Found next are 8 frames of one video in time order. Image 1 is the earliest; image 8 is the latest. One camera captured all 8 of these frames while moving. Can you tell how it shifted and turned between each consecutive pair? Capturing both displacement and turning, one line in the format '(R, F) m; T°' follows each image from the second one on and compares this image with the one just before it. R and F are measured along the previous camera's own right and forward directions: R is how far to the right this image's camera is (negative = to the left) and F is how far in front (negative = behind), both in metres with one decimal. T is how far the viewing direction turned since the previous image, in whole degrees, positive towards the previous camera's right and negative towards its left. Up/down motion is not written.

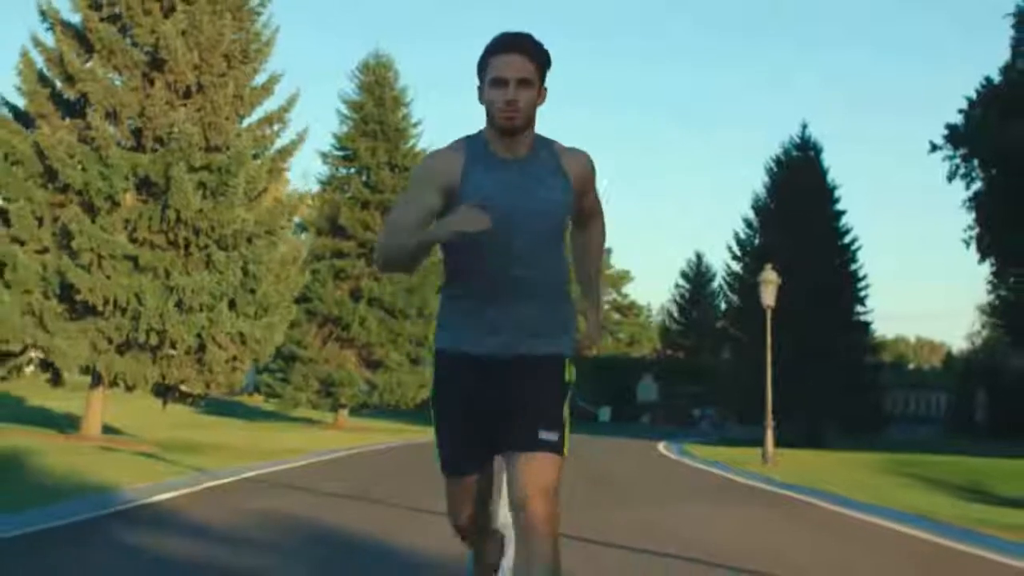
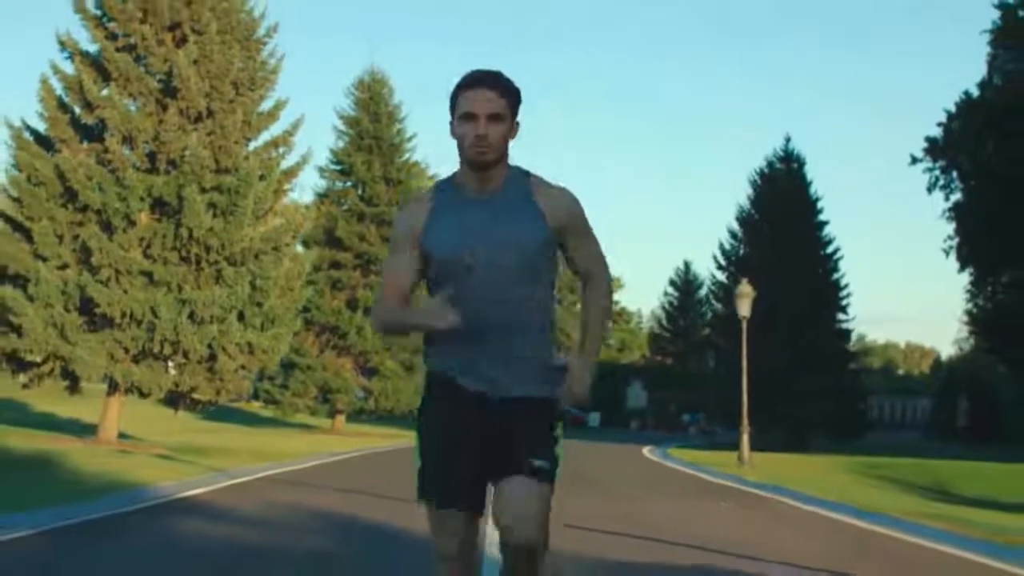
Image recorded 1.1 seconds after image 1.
(0.0, -1.9) m; 0°
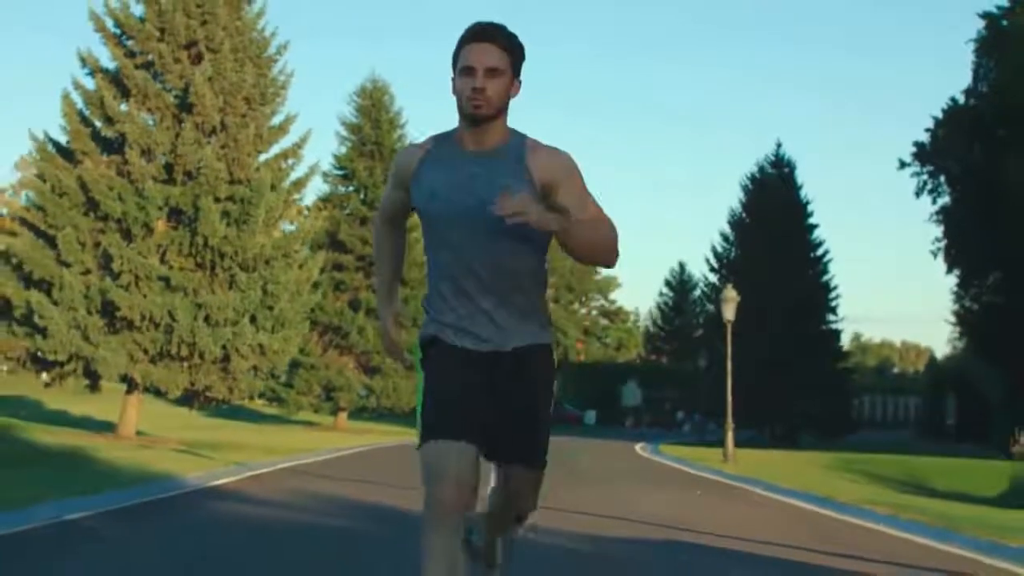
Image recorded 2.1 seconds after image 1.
(0.0, -1.8) m; 0°
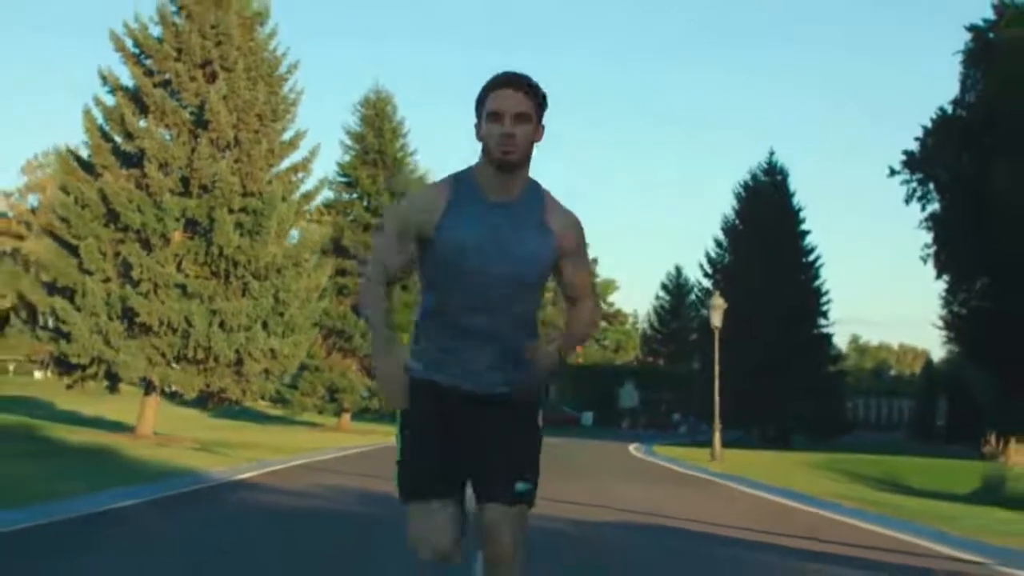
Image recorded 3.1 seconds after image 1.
(0.0, -1.7) m; 0°
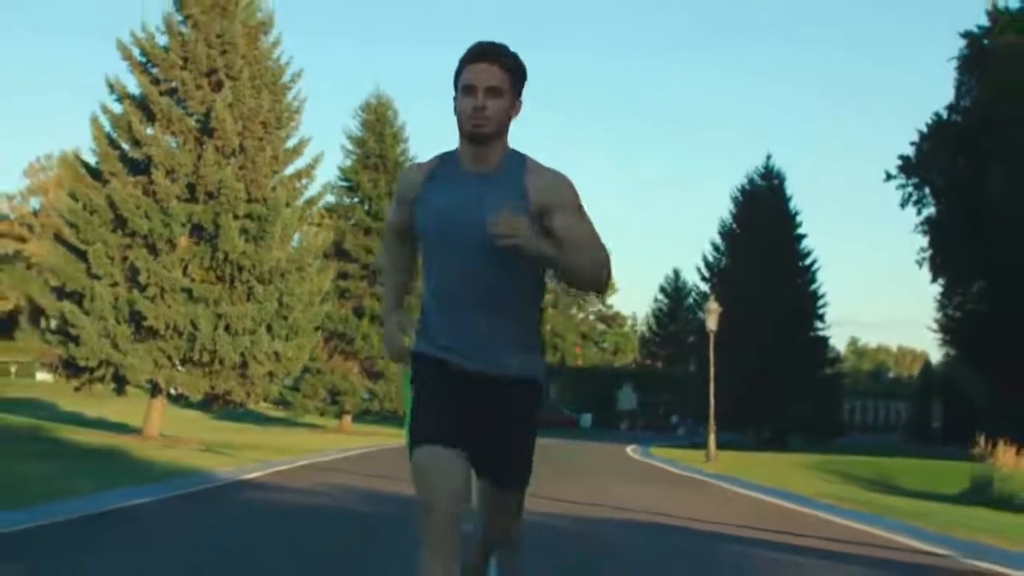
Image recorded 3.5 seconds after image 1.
(0.0, -0.7) m; 0°
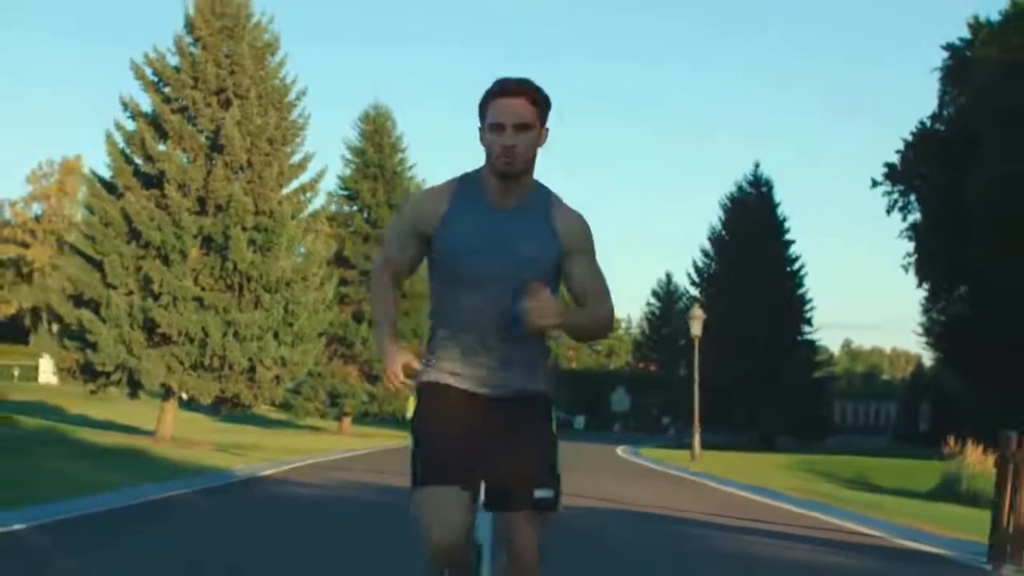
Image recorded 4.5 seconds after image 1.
(0.0, -1.8) m; 0°
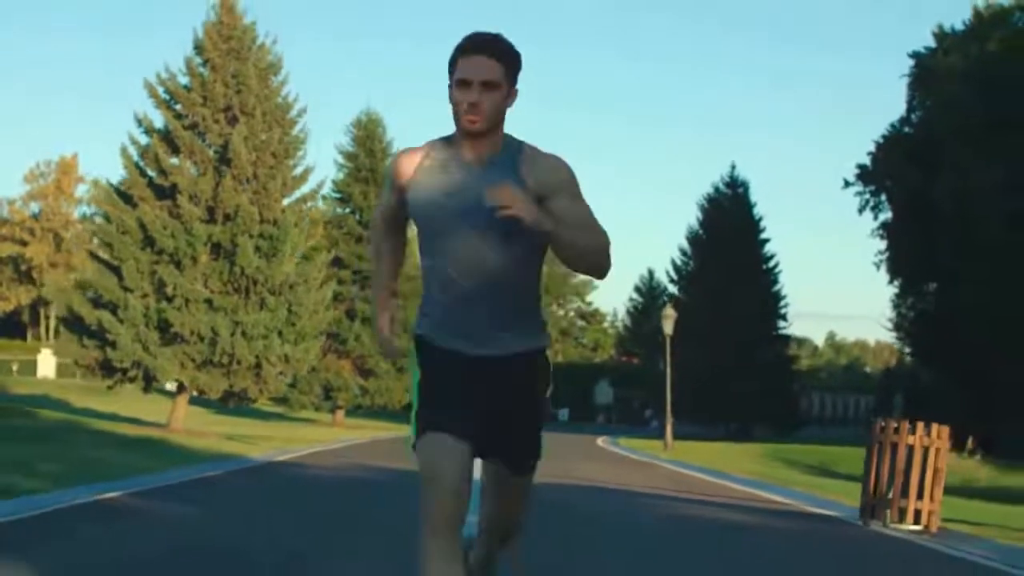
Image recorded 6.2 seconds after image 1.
(0.0, -3.0) m; +1°
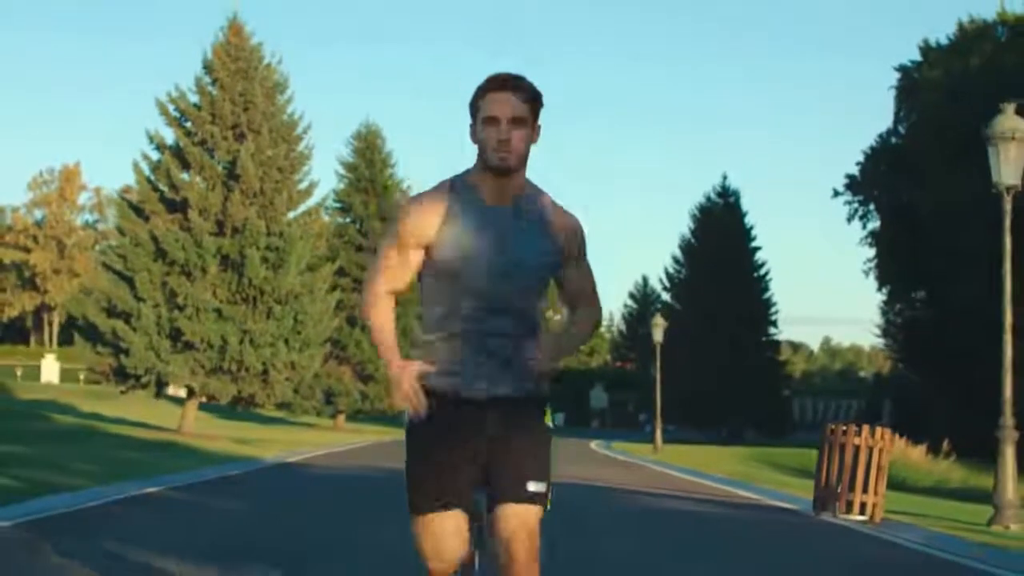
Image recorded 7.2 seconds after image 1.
(0.0, -1.8) m; 0°
